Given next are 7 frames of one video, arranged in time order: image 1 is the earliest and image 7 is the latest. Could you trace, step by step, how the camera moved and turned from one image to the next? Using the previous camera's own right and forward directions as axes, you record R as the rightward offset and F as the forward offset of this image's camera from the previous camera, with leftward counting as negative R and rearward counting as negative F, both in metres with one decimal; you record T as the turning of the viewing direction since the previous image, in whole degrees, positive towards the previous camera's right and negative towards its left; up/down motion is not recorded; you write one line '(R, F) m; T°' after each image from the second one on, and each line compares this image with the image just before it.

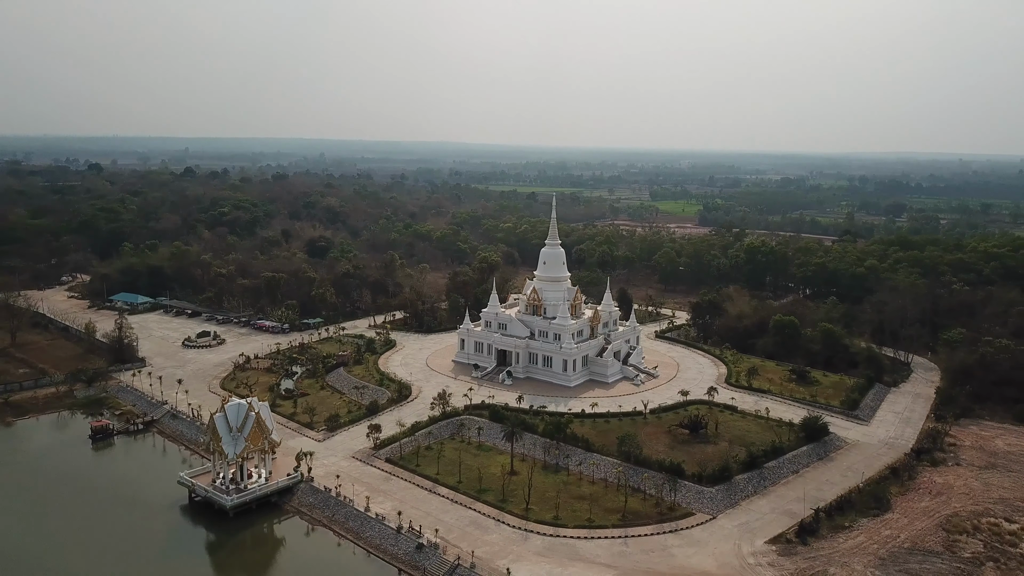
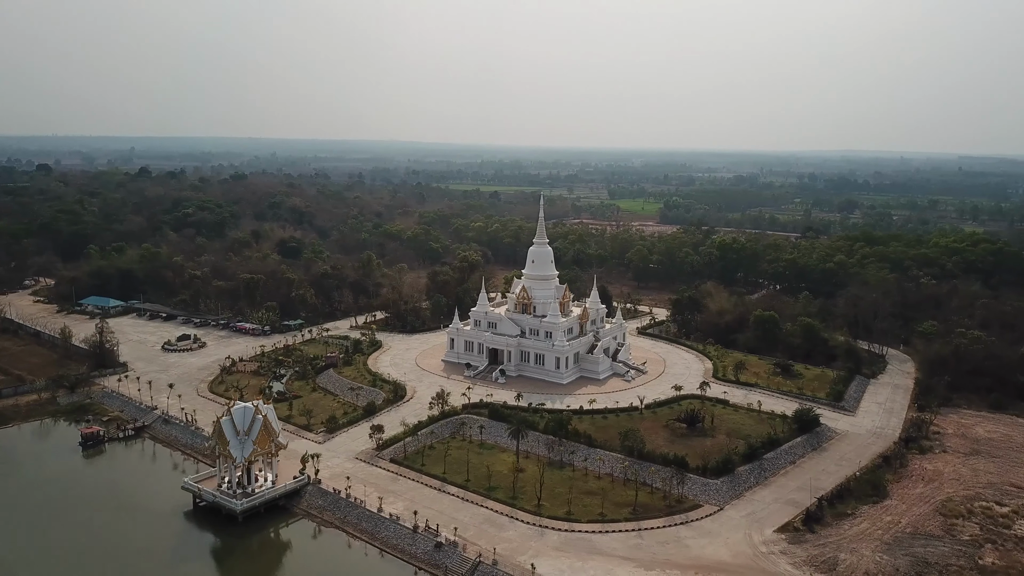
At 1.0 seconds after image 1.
(-1.9, -0.1) m; +3°
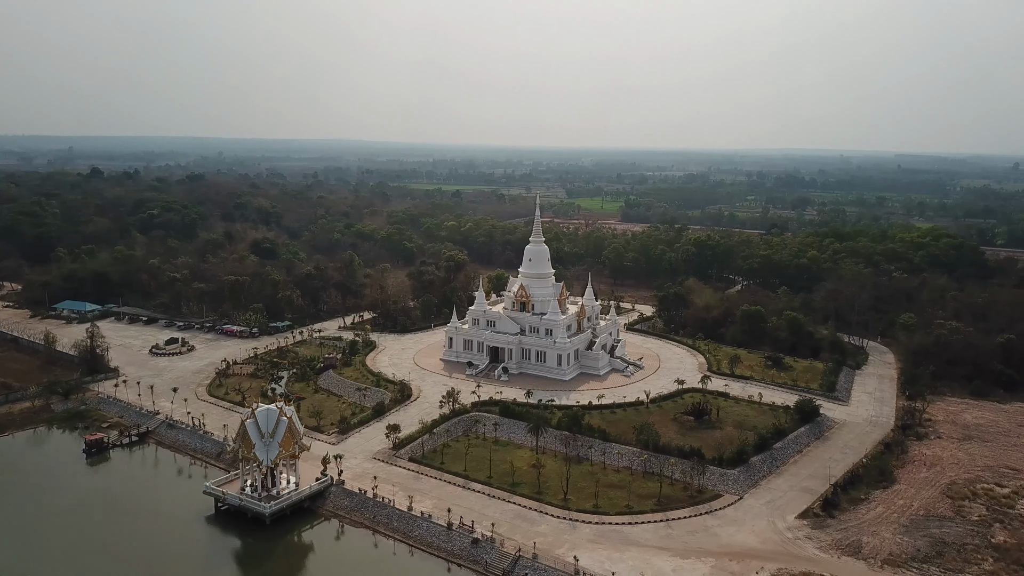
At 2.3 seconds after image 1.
(-2.5, -0.2) m; +3°
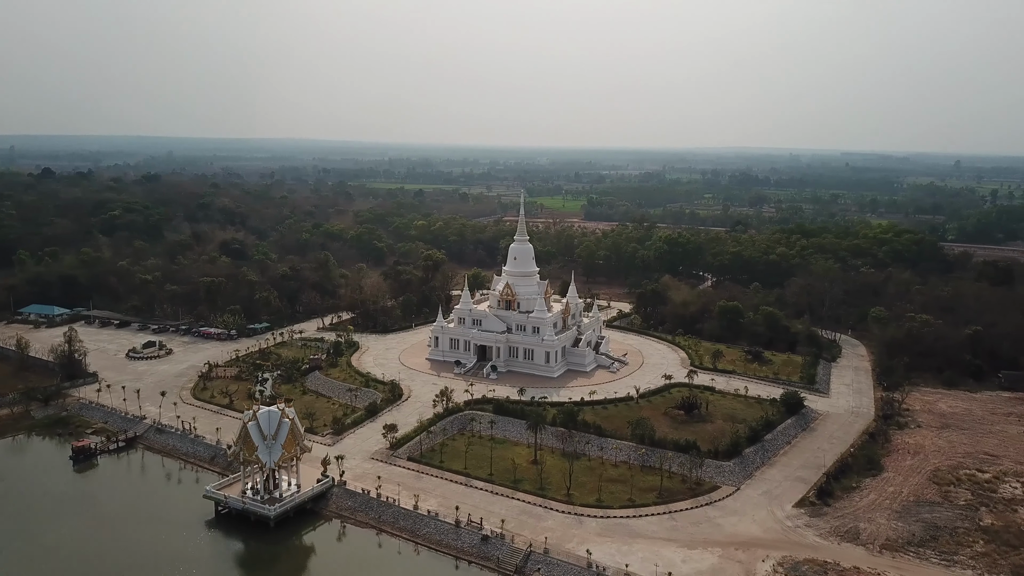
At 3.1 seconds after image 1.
(-1.5, -0.1) m; +3°
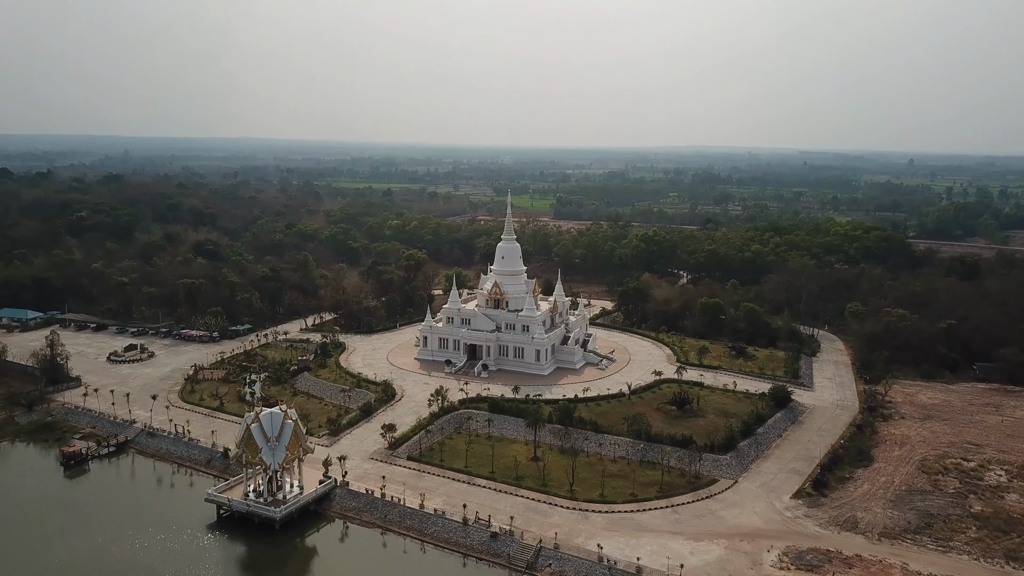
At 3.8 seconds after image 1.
(-1.3, -0.1) m; +2°
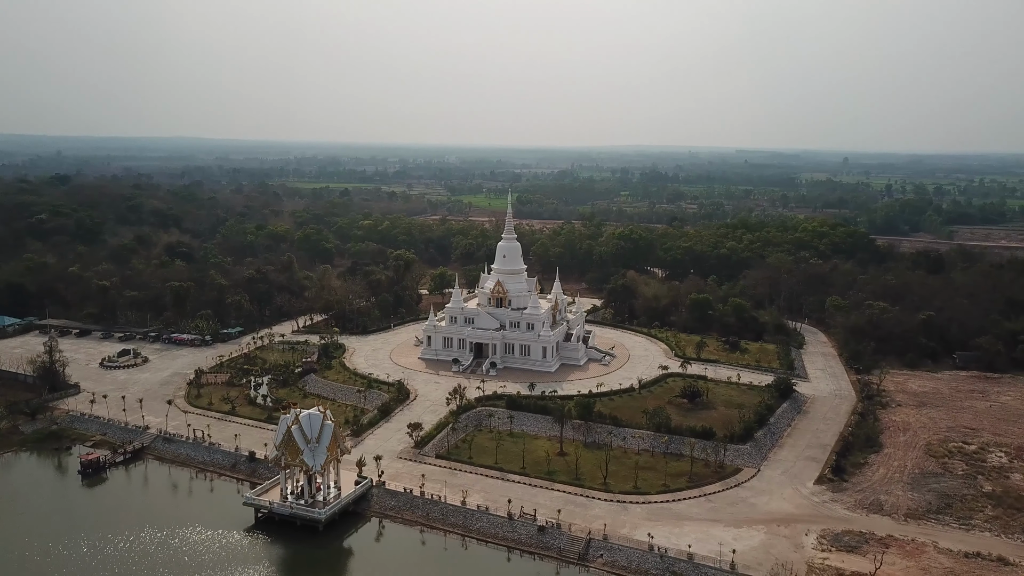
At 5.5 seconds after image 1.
(-3.1, -0.4) m; +3°
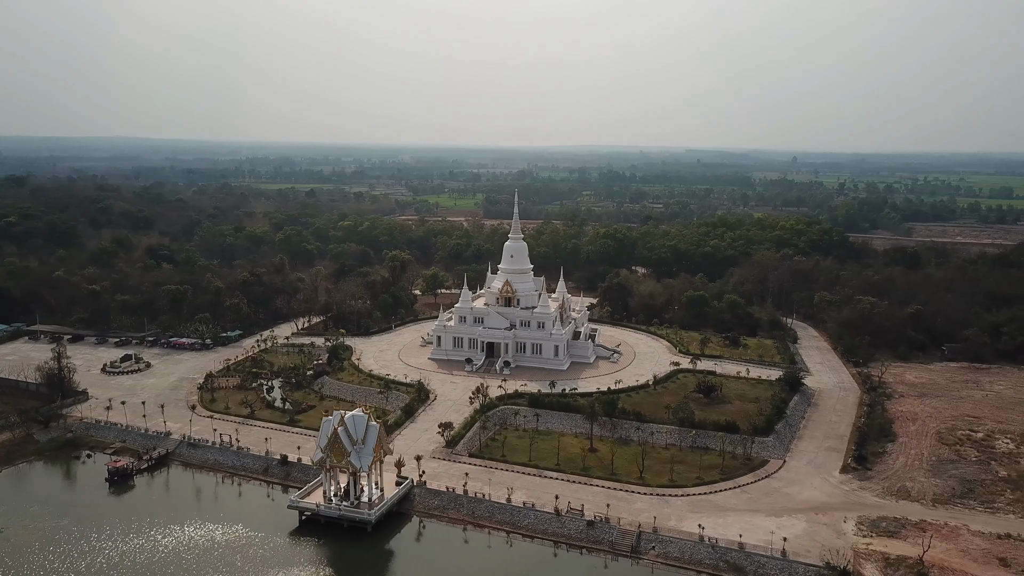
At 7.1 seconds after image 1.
(-3.0, -0.3) m; +3°
